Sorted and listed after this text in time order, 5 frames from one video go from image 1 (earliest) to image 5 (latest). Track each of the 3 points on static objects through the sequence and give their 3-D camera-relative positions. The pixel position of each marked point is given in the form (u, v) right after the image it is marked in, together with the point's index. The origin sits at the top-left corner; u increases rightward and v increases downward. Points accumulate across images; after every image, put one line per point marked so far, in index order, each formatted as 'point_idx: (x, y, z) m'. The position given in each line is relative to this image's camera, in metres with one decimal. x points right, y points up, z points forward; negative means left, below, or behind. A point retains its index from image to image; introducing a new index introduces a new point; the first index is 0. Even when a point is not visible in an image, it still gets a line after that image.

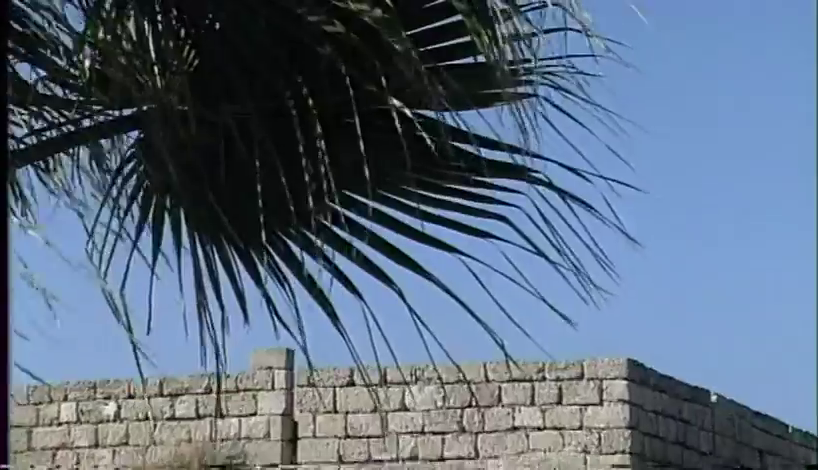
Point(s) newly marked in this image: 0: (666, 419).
0: (+1.7, -1.2, +9.6) m
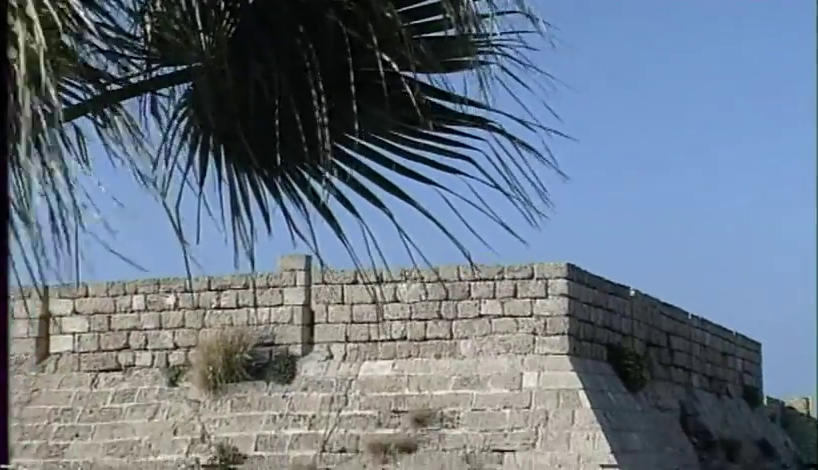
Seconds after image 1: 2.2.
0: (+1.6, -0.6, +12.4) m
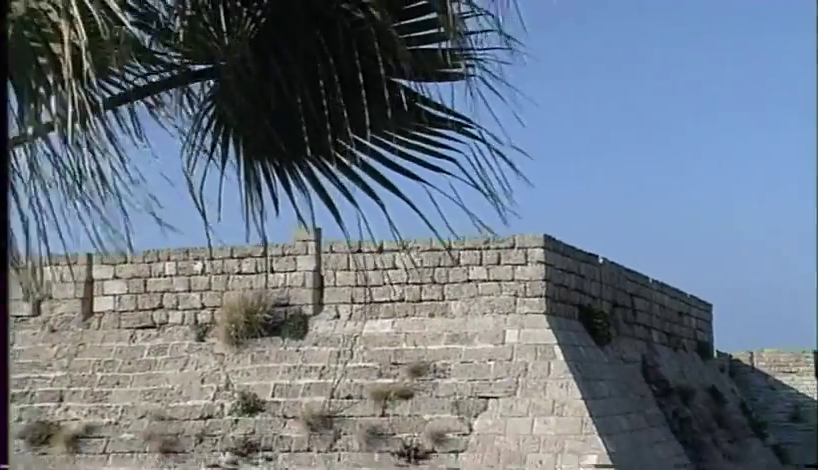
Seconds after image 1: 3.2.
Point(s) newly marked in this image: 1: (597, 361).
0: (+1.6, -0.4, +14.2) m
1: (+1.8, -1.2, +14.0) m
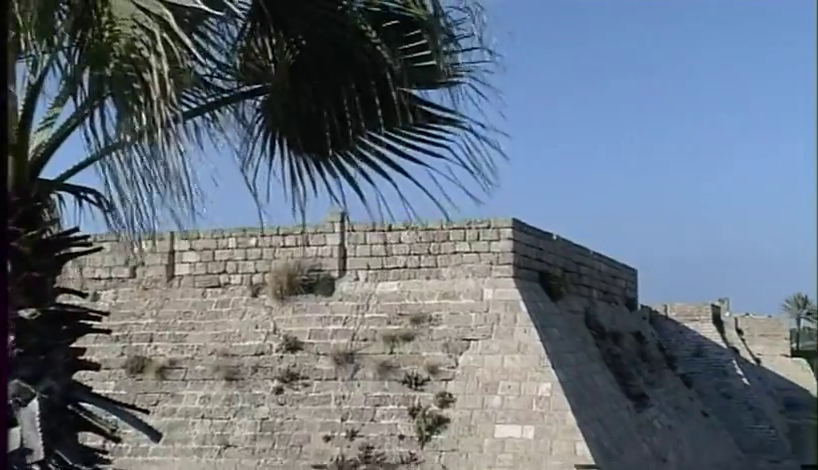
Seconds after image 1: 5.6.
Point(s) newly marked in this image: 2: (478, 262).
0: (+1.6, -0.2, +19.0) m
1: (+1.8, -1.0, +18.8) m
2: (+0.9, -0.4, +18.7) m
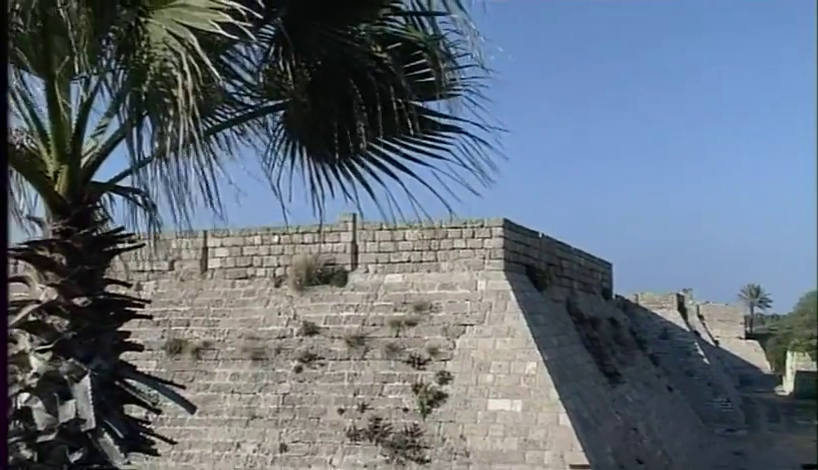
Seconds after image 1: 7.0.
0: (+1.7, -0.1, +21.6) m
1: (+1.9, -1.0, +21.4) m
2: (+0.9, -0.3, +21.4) m
